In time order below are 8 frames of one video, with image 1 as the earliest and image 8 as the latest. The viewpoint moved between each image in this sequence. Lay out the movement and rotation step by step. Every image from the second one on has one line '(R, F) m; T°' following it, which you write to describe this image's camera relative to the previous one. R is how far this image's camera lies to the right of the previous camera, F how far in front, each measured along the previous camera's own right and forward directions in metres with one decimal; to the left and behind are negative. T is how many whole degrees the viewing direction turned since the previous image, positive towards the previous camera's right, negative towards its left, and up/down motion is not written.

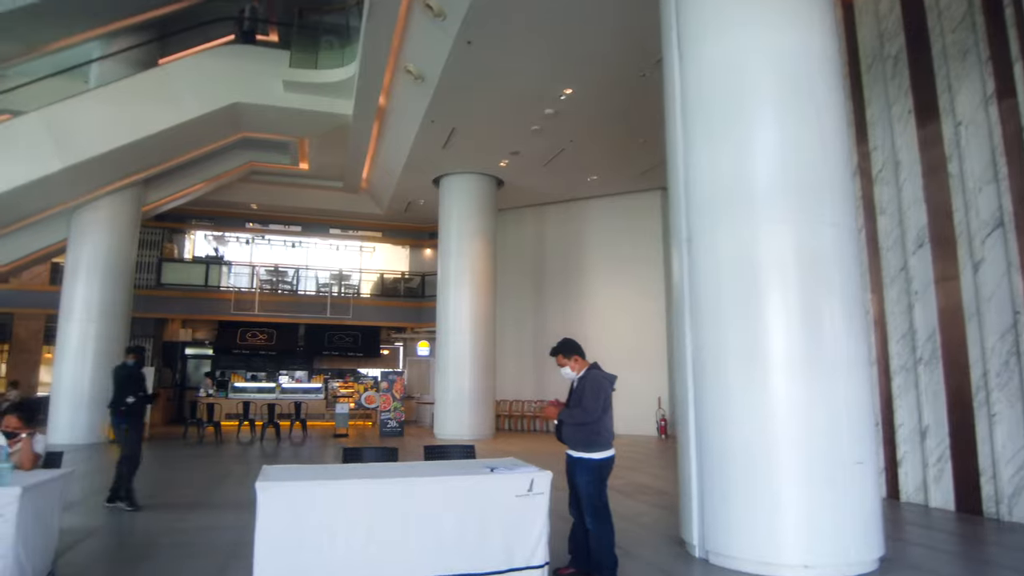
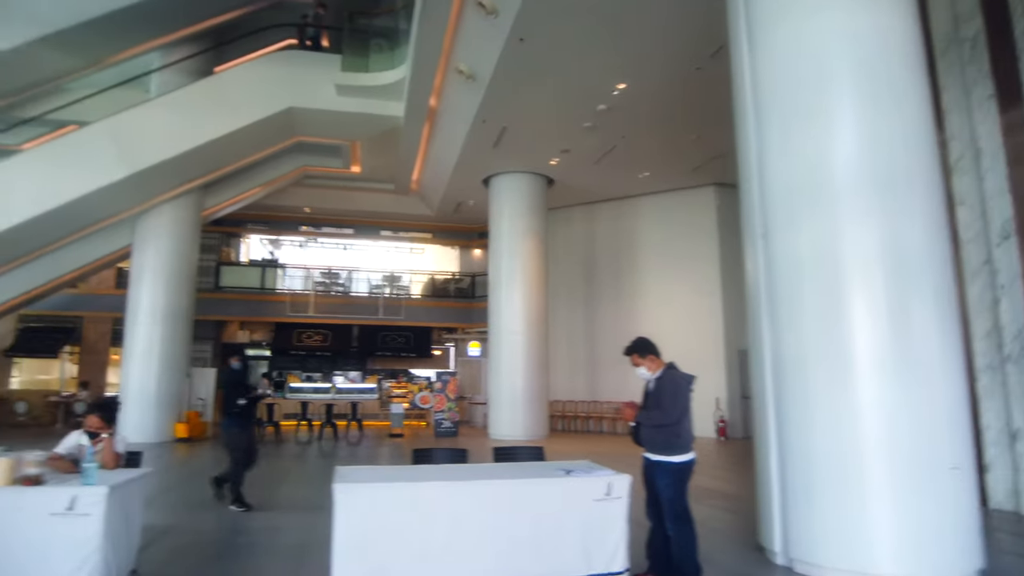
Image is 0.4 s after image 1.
(-0.1, +0.1) m; -4°
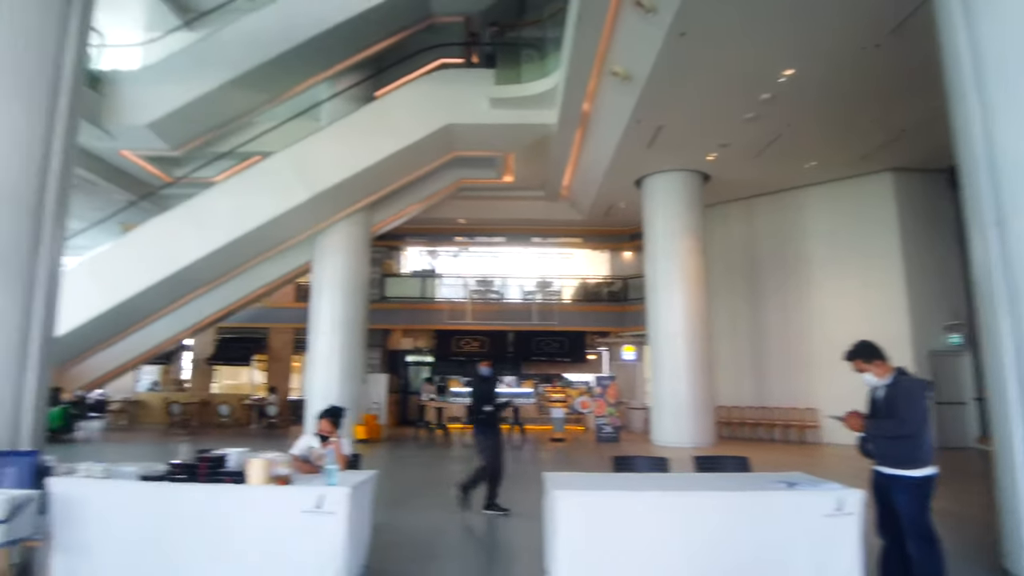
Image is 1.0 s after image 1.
(-0.3, 0.0) m; -12°
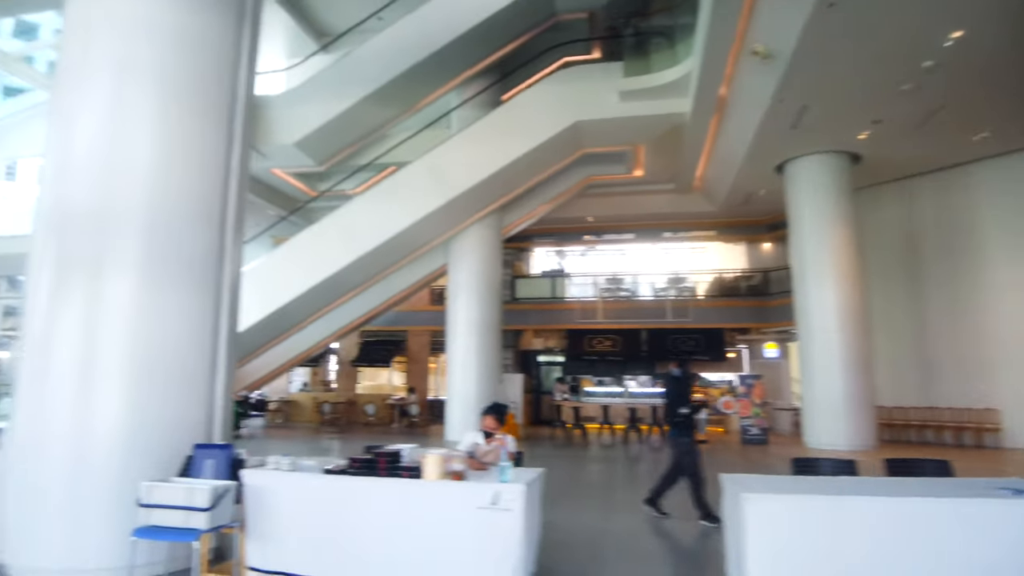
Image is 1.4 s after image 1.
(-0.2, +0.1) m; -10°
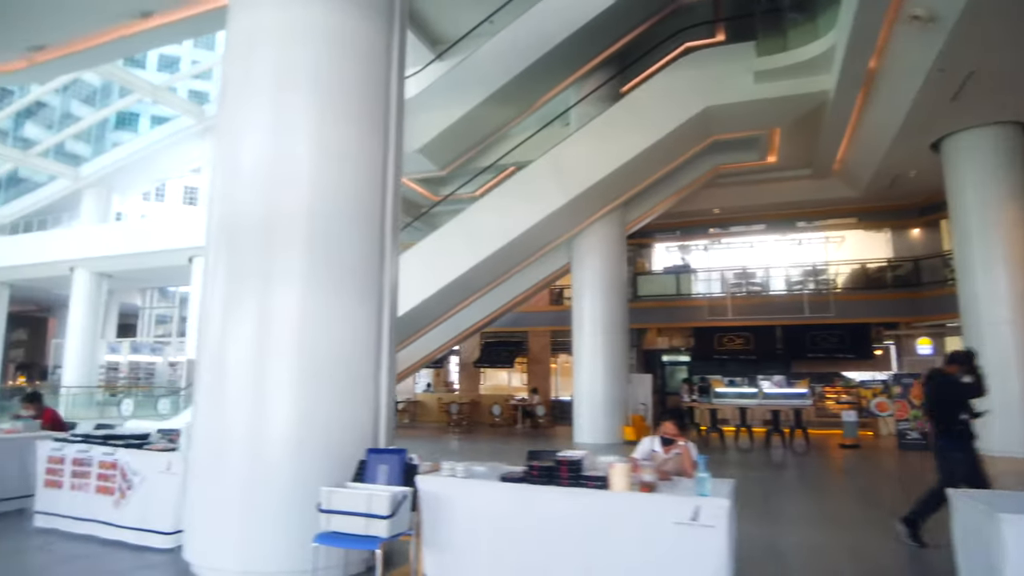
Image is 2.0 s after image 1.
(-0.3, +0.2) m; -9°
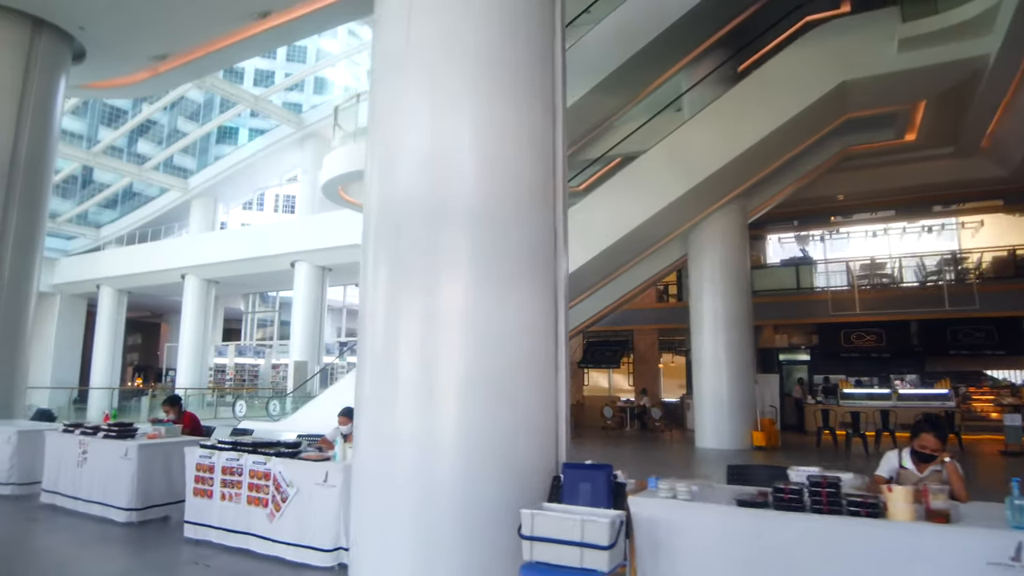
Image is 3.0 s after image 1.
(-0.5, +0.4) m; -7°
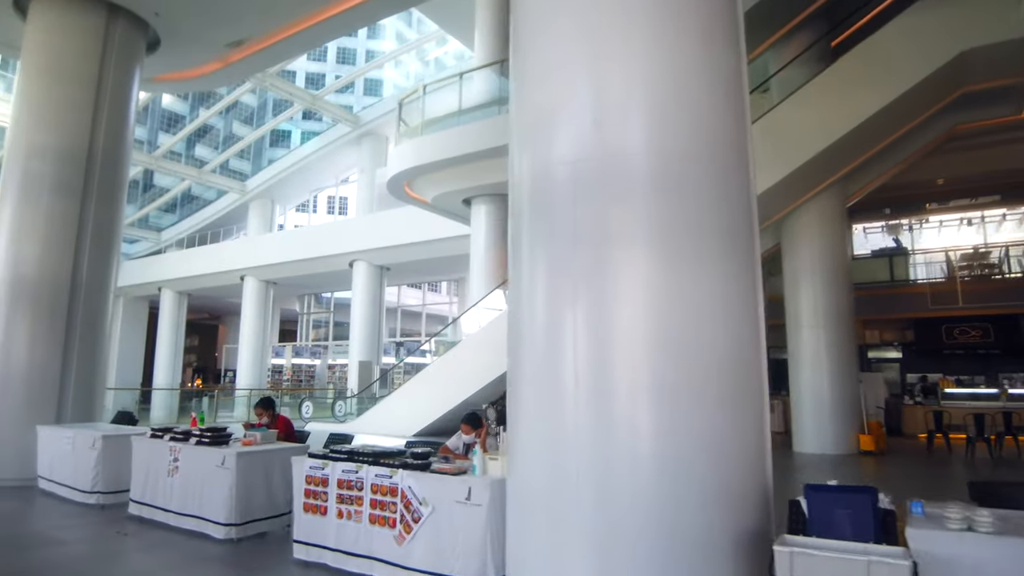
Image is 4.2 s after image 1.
(-0.6, +0.5) m; -4°
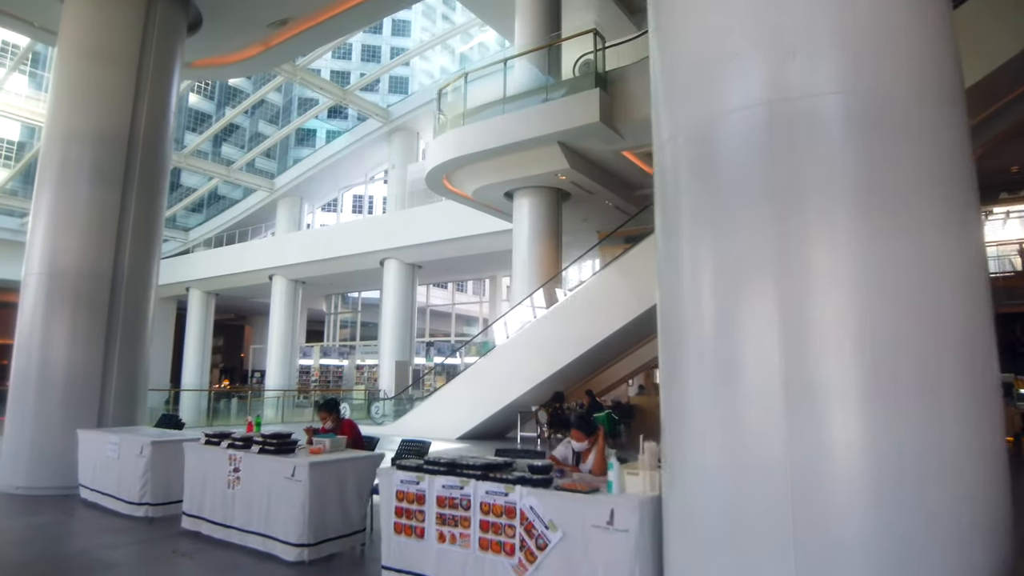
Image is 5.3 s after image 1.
(-0.5, +0.5) m; -2°
